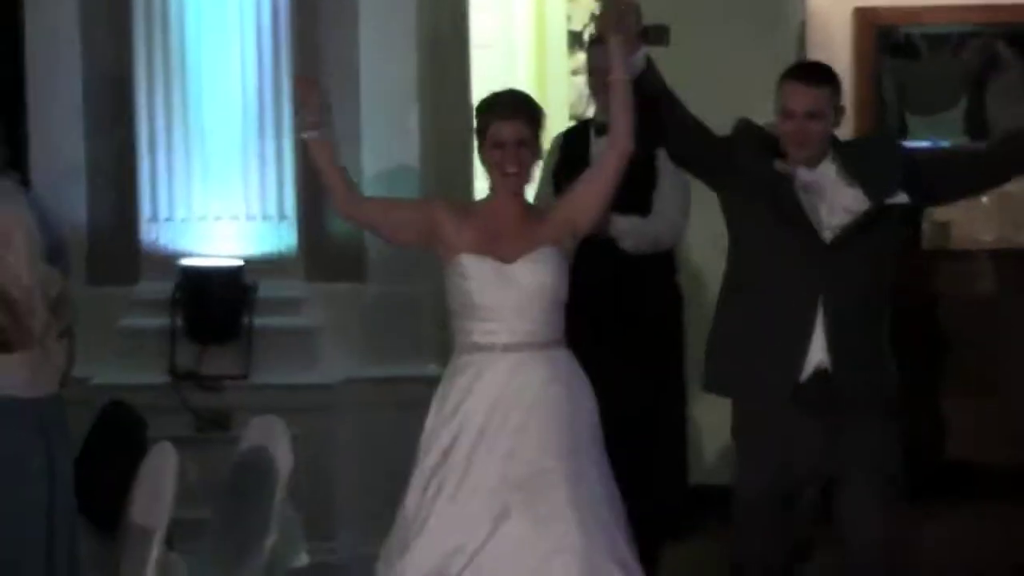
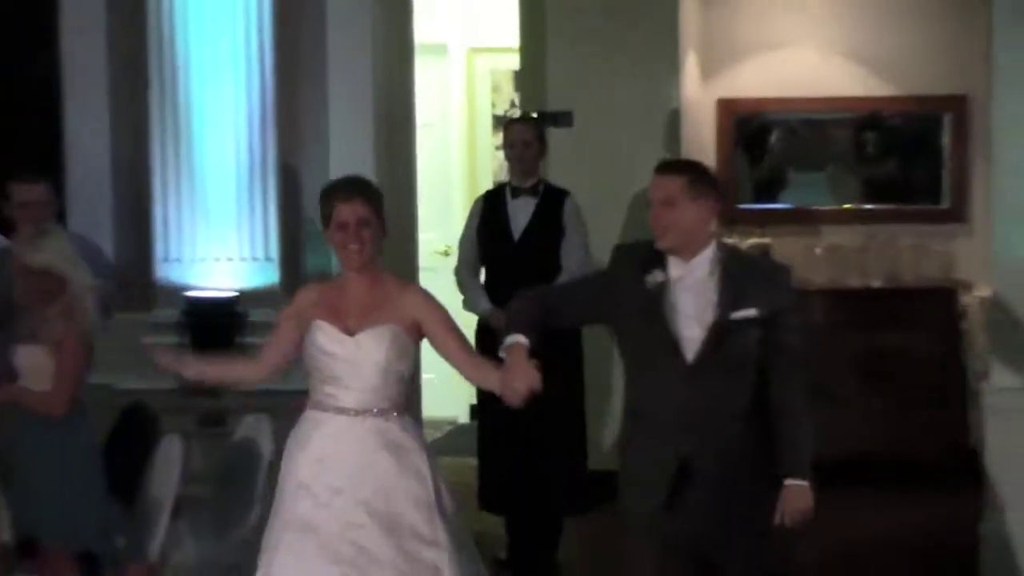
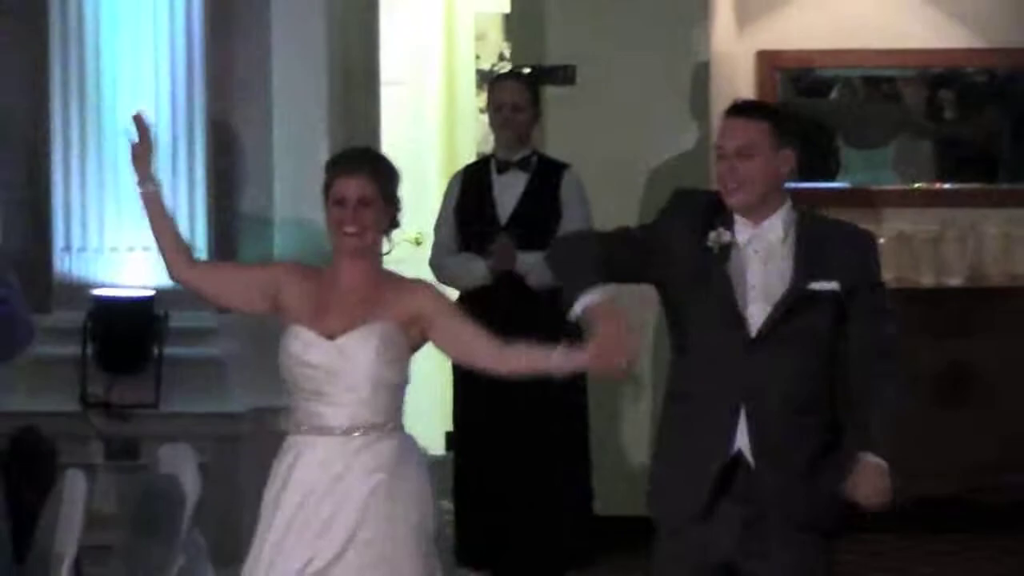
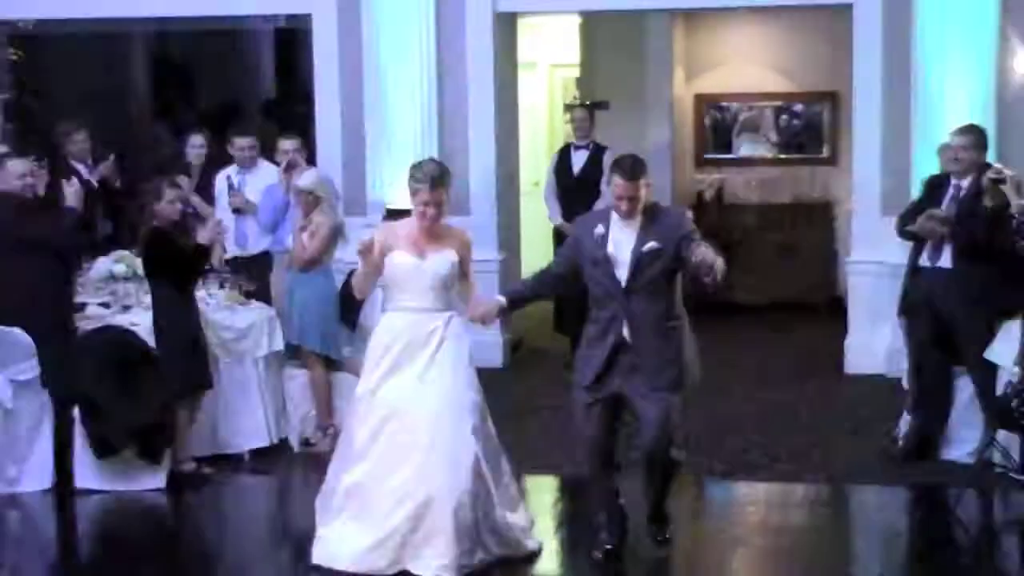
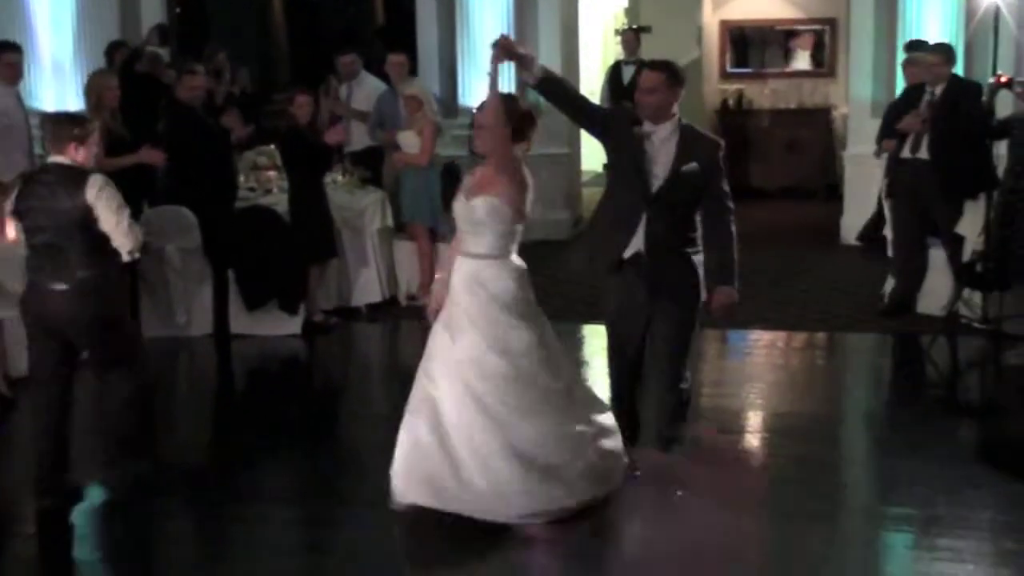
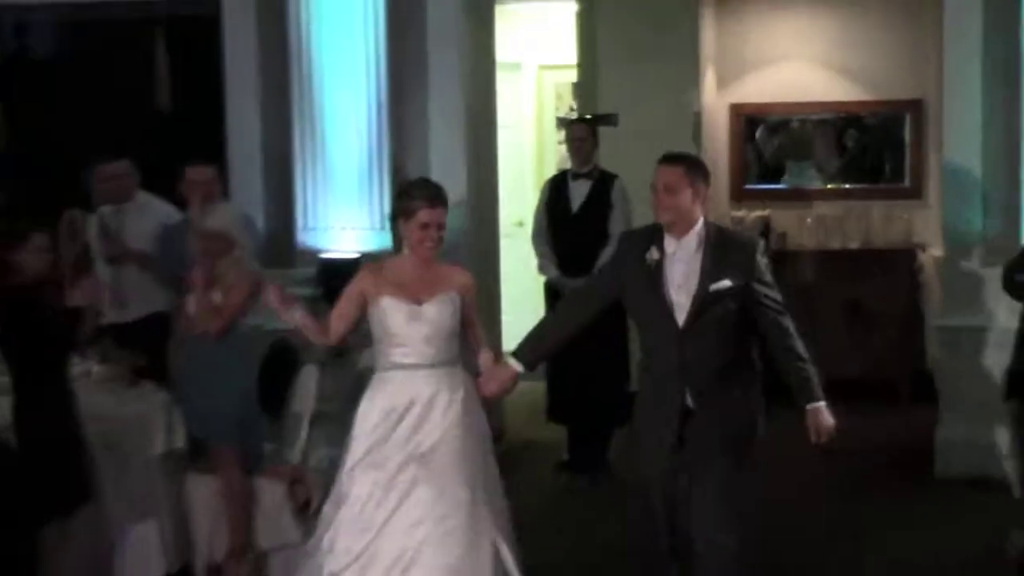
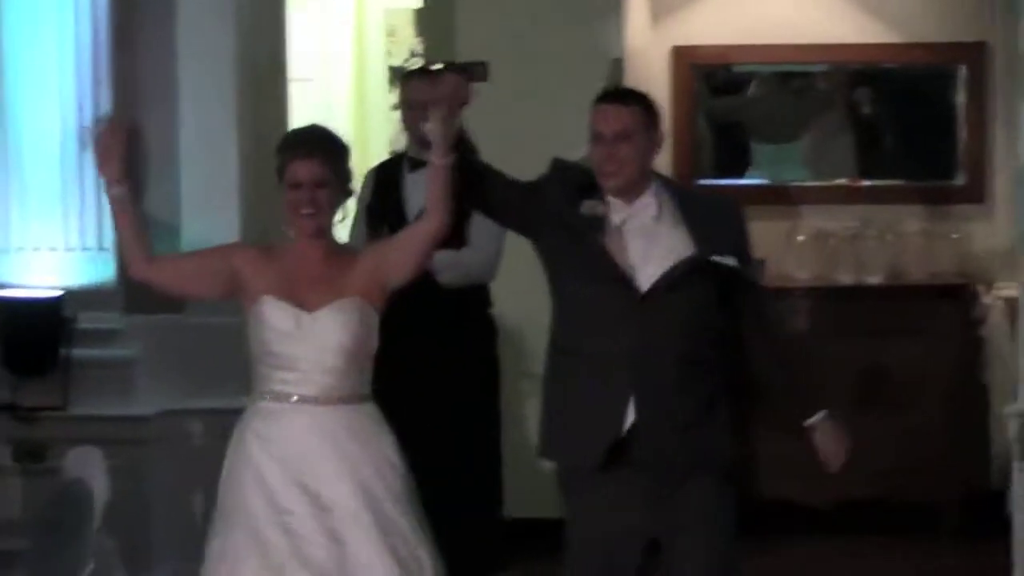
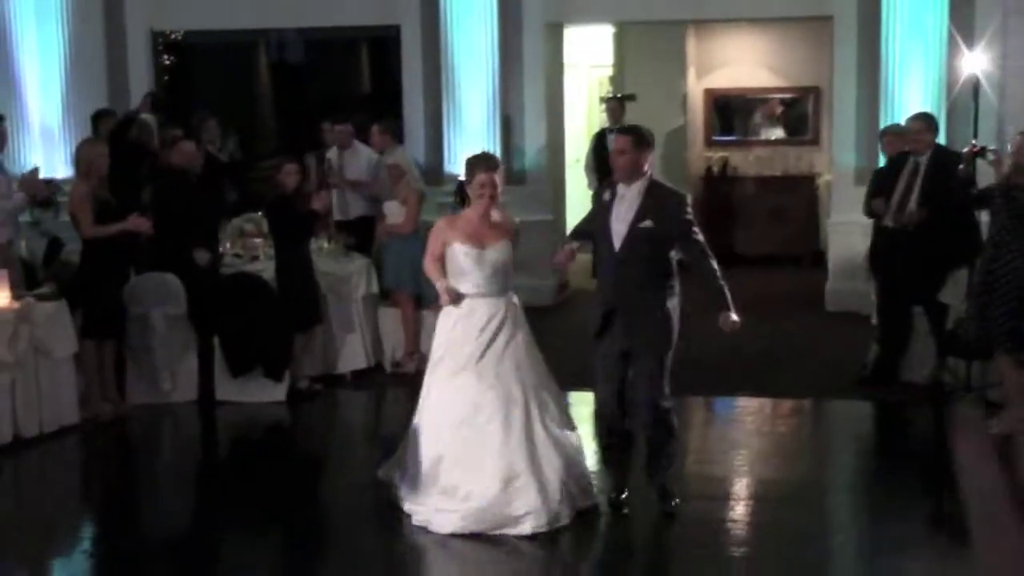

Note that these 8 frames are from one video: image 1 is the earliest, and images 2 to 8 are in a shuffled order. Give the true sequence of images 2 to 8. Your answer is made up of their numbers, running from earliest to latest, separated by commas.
7, 3, 2, 6, 4, 8, 5
